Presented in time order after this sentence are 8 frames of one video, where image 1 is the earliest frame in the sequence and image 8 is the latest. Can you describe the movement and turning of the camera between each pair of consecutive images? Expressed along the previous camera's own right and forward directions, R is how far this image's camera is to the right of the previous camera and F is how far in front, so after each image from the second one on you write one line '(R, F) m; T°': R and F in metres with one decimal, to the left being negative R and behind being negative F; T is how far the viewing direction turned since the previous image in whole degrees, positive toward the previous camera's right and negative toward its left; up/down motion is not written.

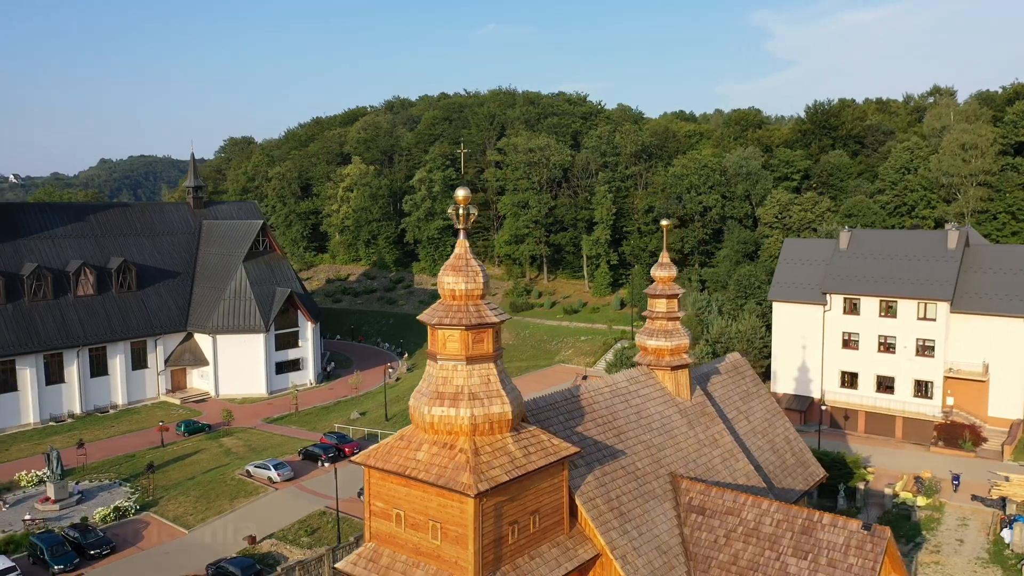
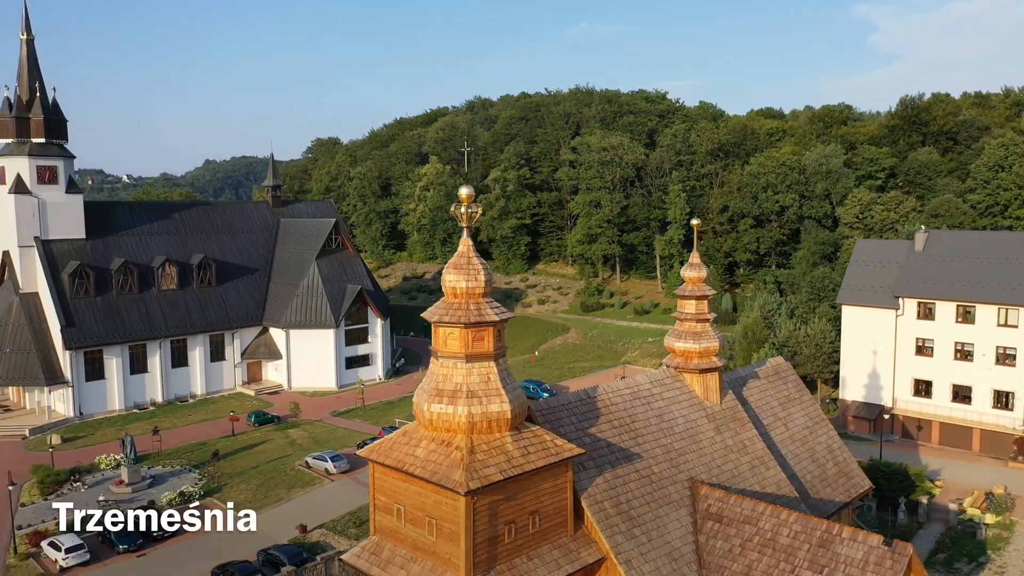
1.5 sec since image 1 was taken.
(+1.5, +0.1) m; -6°
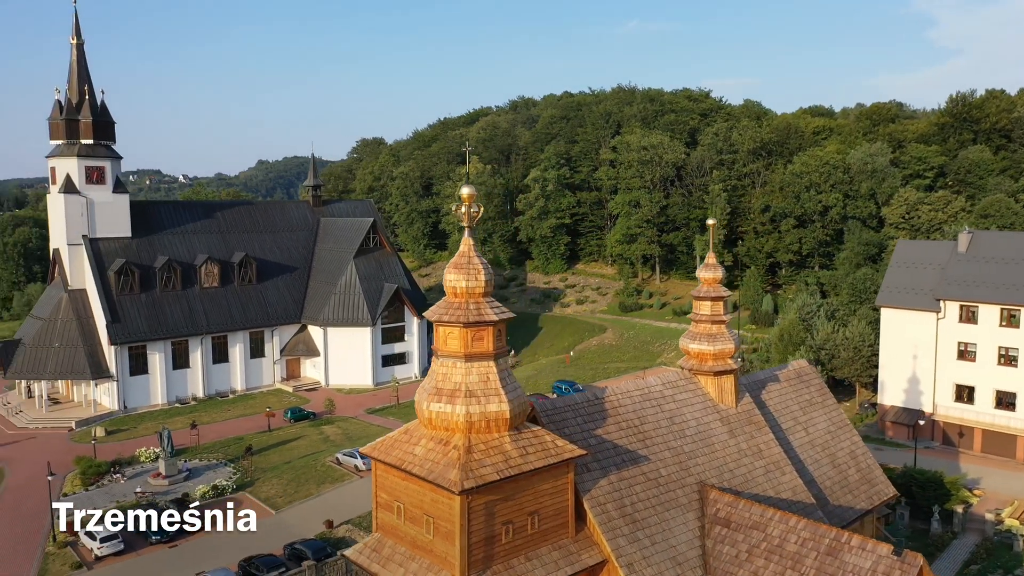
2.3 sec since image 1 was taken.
(+0.8, +0.1) m; -3°
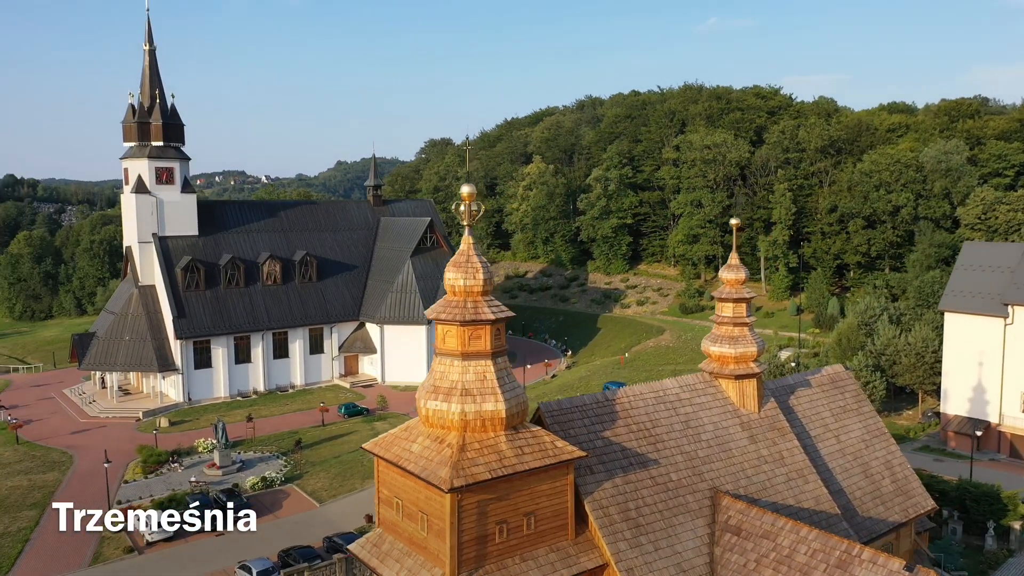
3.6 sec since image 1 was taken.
(+1.3, +0.1) m; -5°
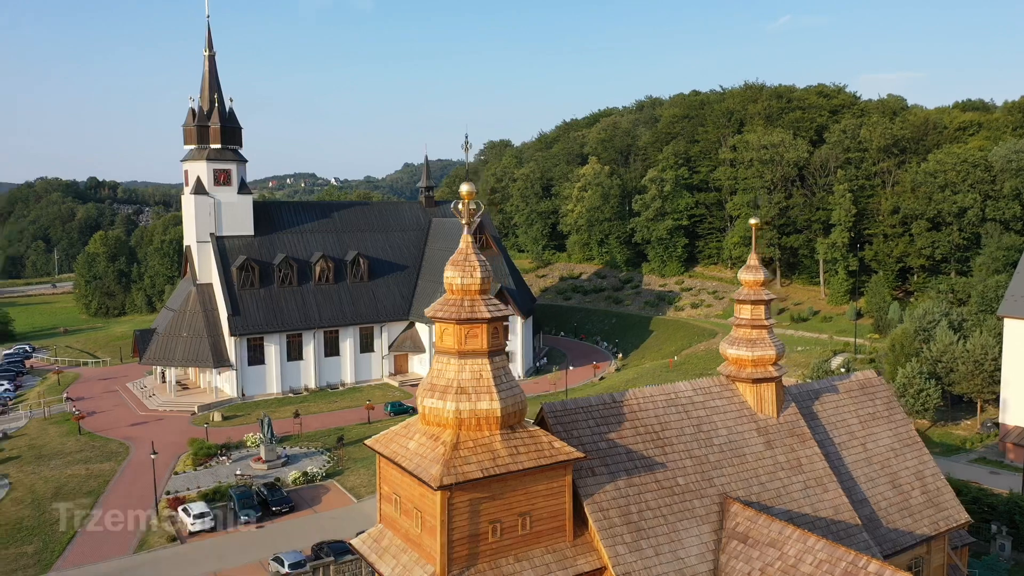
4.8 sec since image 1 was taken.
(+1.2, +0.1) m; -5°
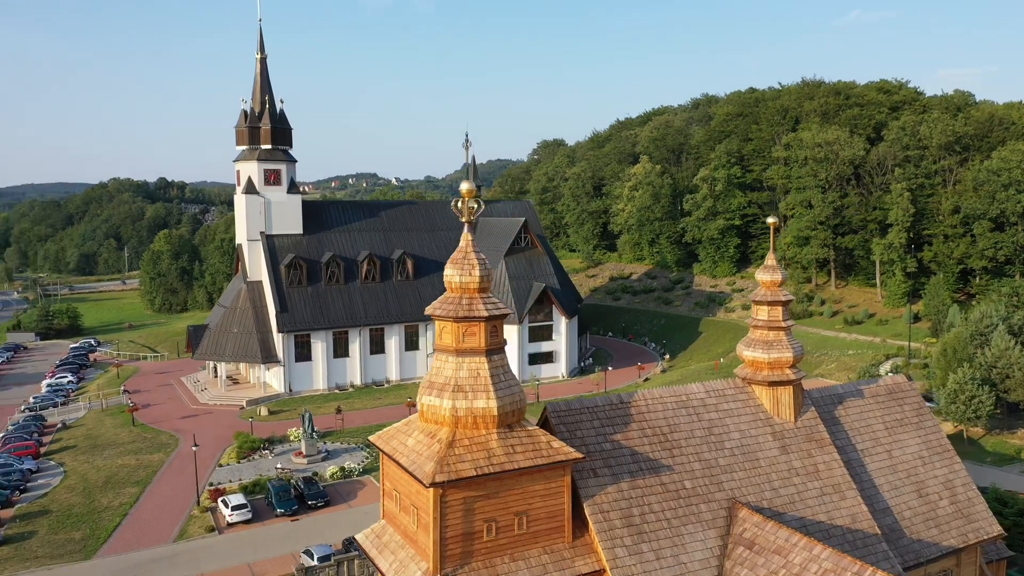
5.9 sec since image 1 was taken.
(+1.0, +0.1) m; -4°
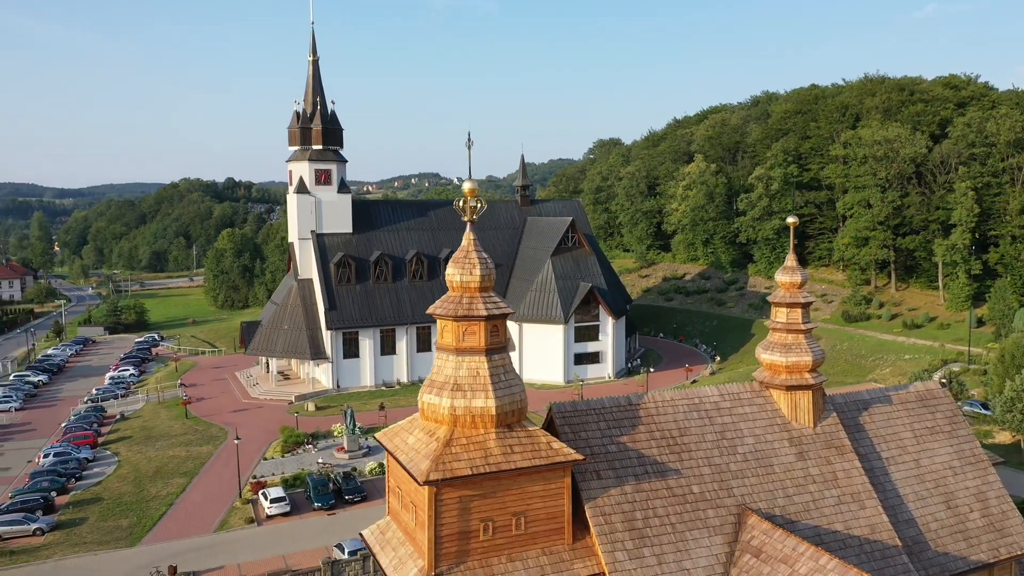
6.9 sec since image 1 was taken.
(+1.0, +0.1) m; -4°
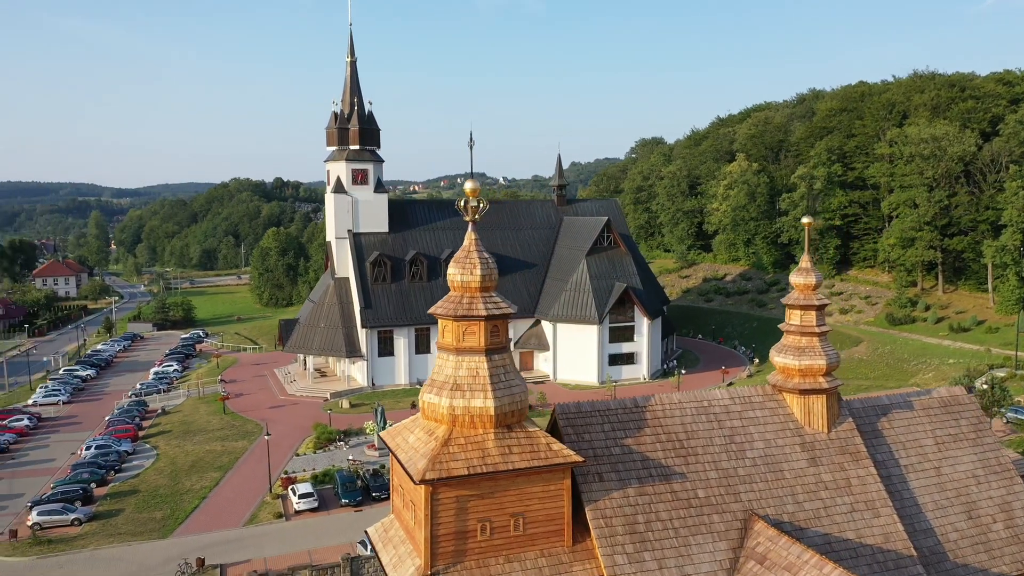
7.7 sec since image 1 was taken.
(+0.8, +0.1) m; -3°
